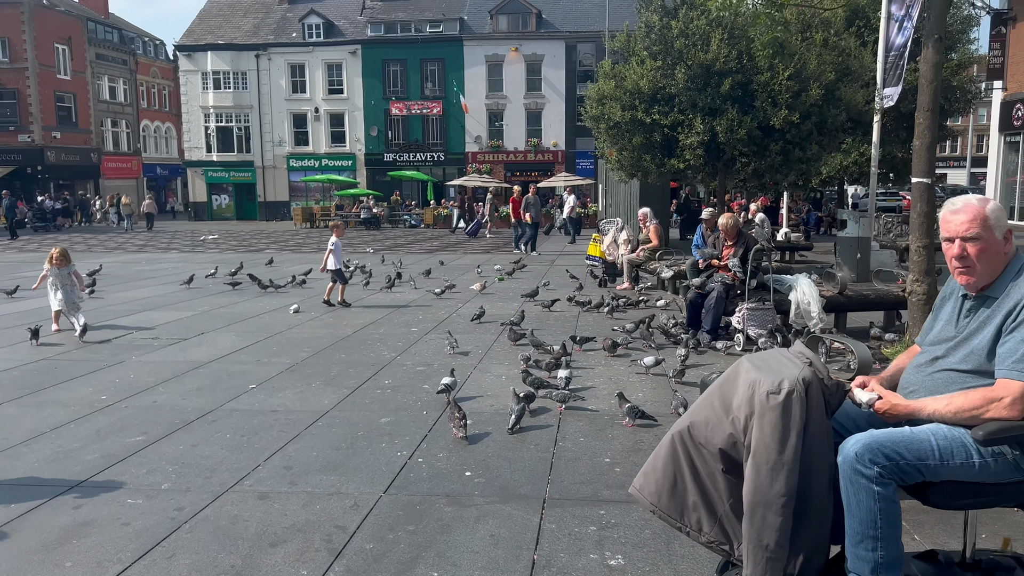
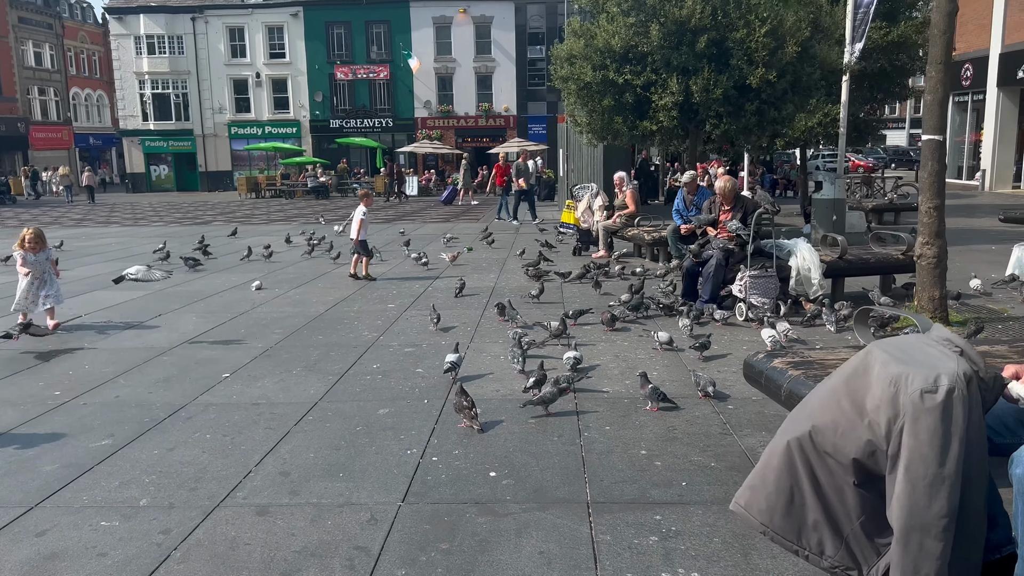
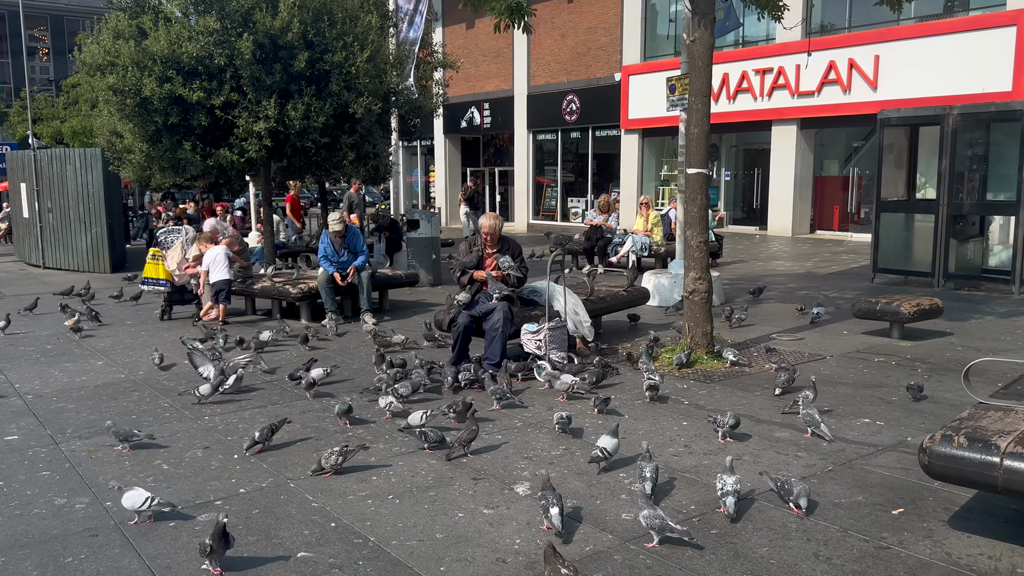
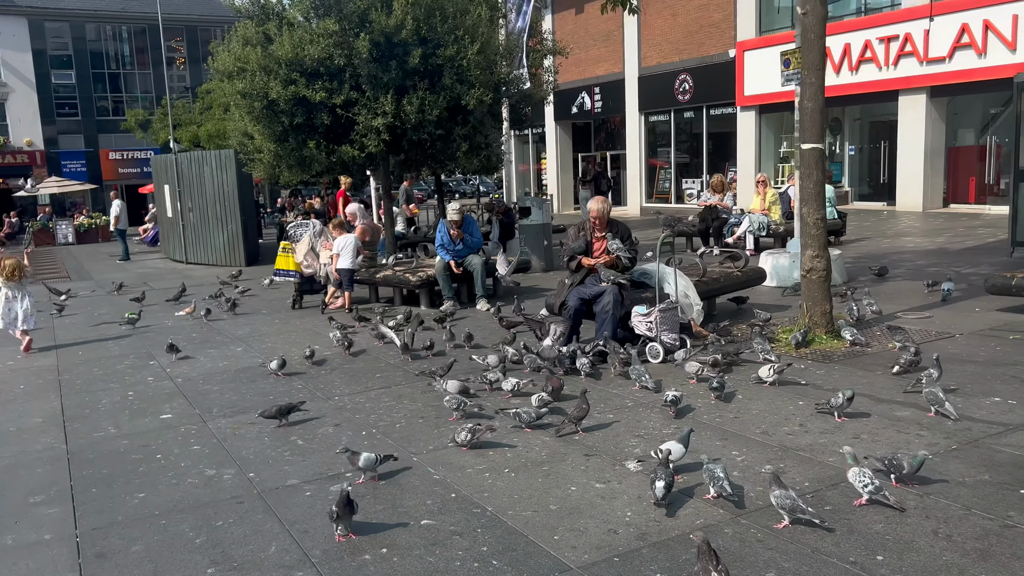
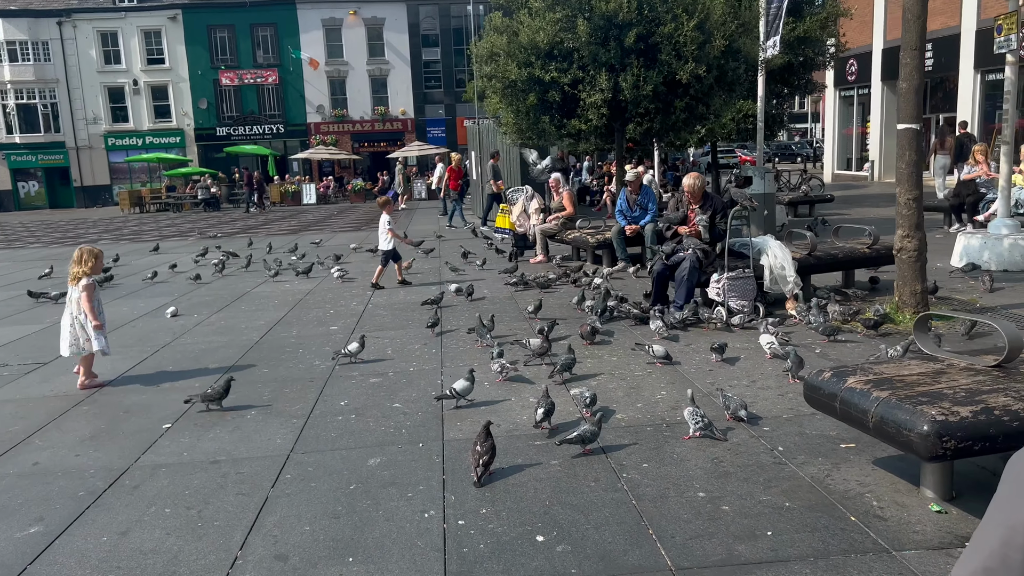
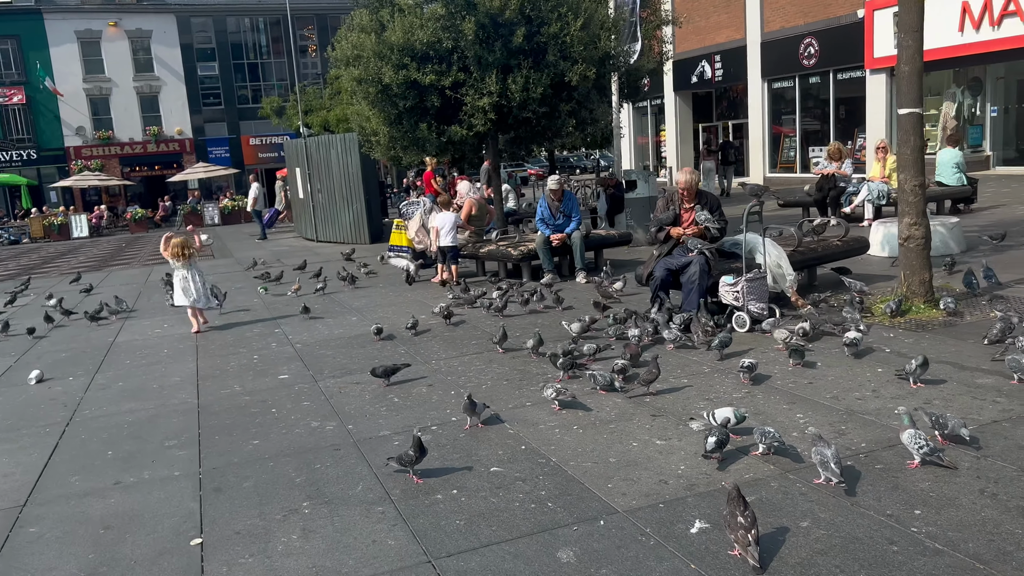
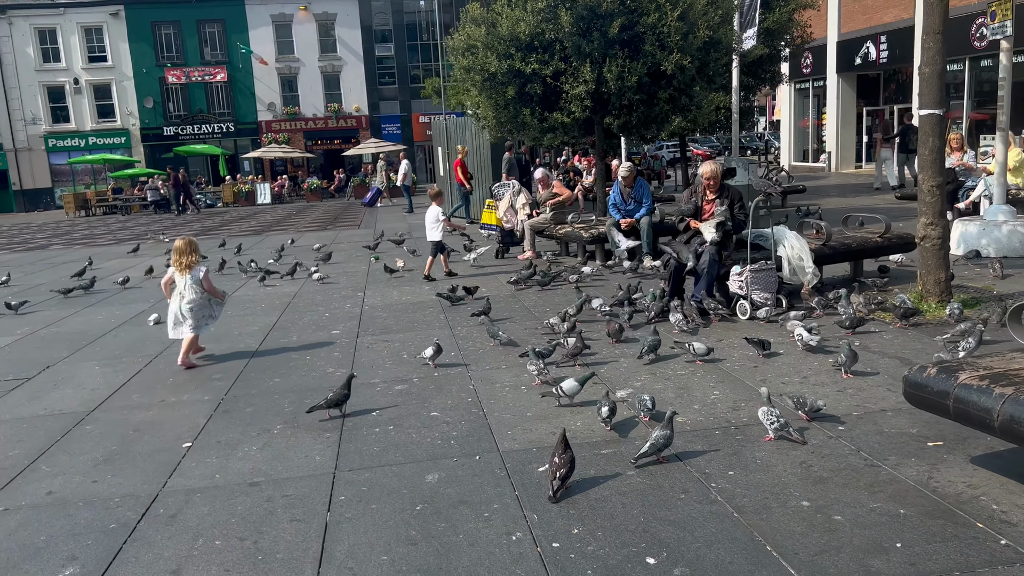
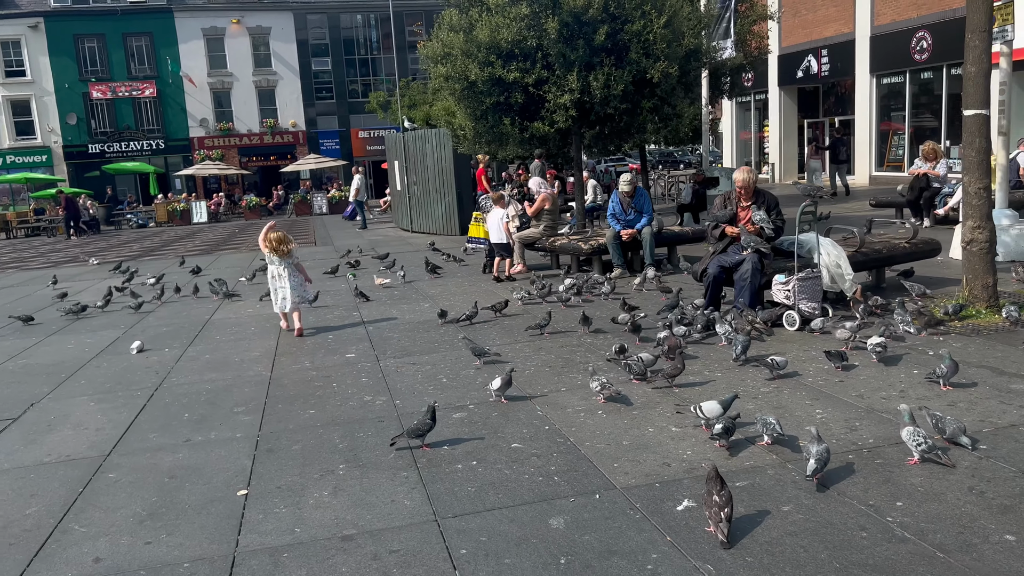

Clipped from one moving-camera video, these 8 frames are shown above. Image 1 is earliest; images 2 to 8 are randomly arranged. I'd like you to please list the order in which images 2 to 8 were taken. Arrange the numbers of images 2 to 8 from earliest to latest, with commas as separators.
2, 5, 7, 8, 6, 4, 3
